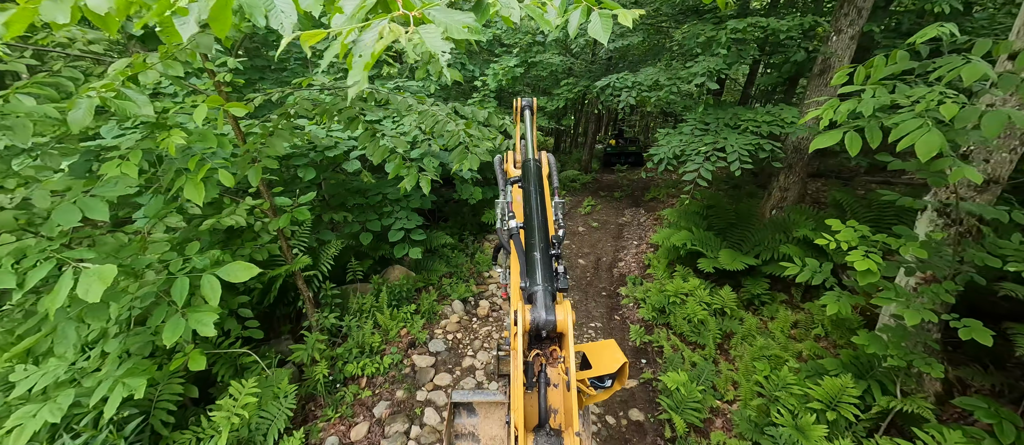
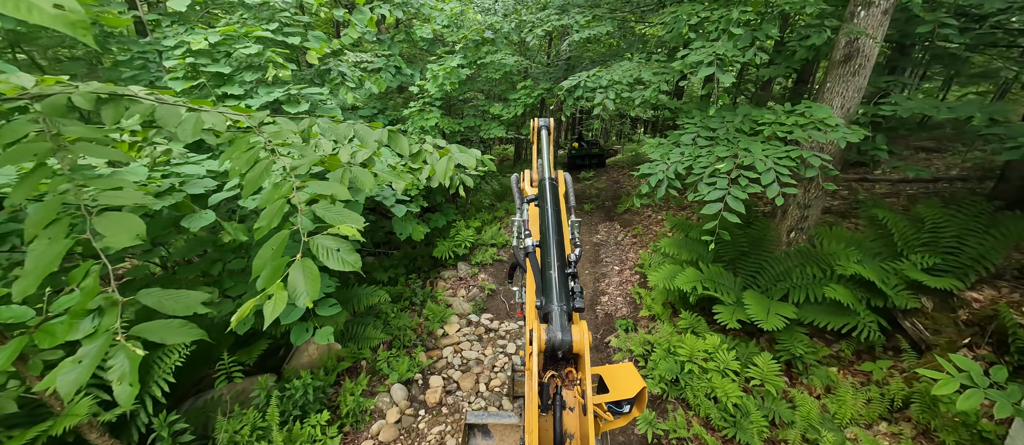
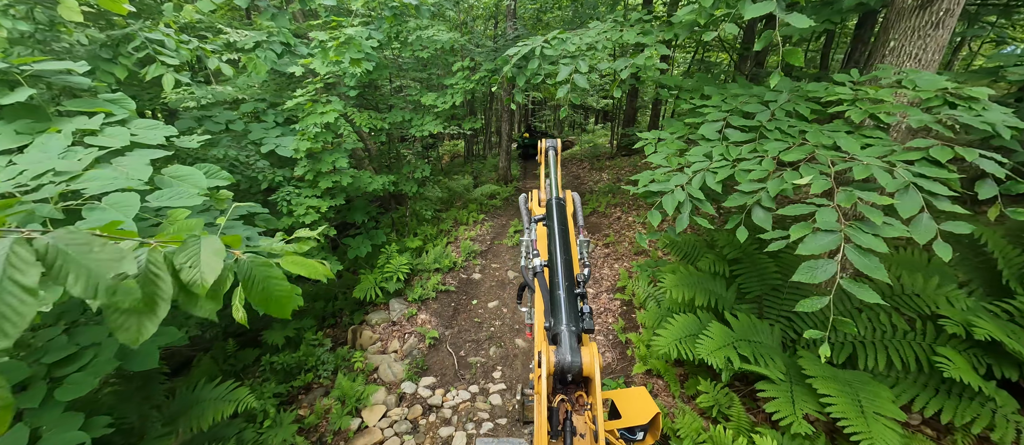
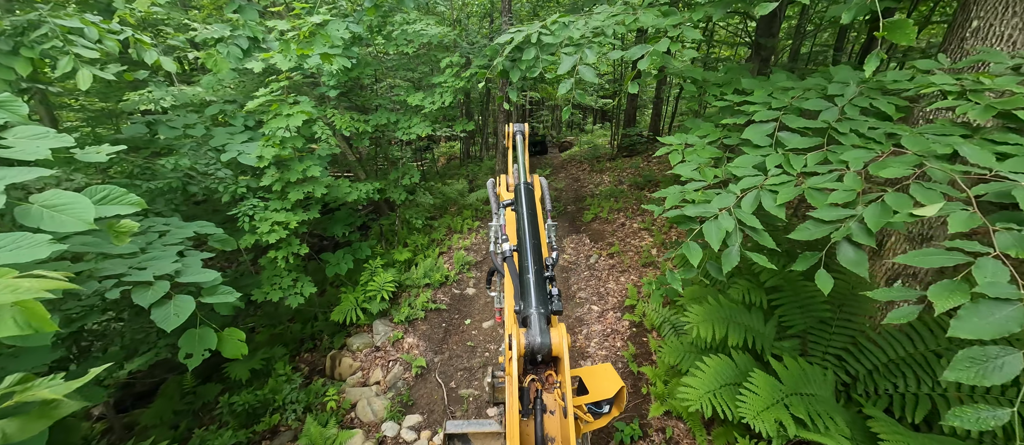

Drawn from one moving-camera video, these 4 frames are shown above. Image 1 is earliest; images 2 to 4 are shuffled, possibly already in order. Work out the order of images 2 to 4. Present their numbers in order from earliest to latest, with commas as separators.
2, 3, 4
